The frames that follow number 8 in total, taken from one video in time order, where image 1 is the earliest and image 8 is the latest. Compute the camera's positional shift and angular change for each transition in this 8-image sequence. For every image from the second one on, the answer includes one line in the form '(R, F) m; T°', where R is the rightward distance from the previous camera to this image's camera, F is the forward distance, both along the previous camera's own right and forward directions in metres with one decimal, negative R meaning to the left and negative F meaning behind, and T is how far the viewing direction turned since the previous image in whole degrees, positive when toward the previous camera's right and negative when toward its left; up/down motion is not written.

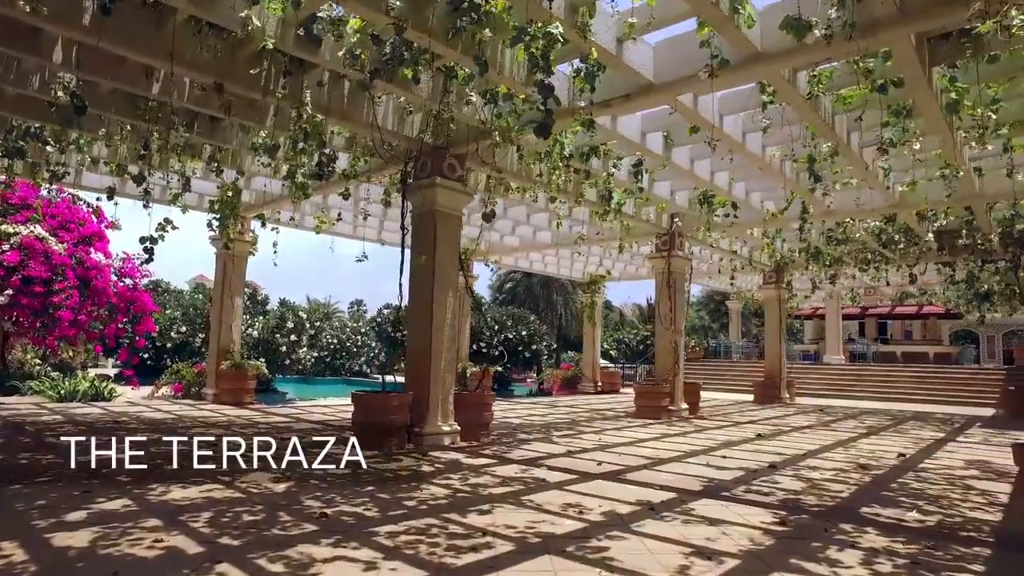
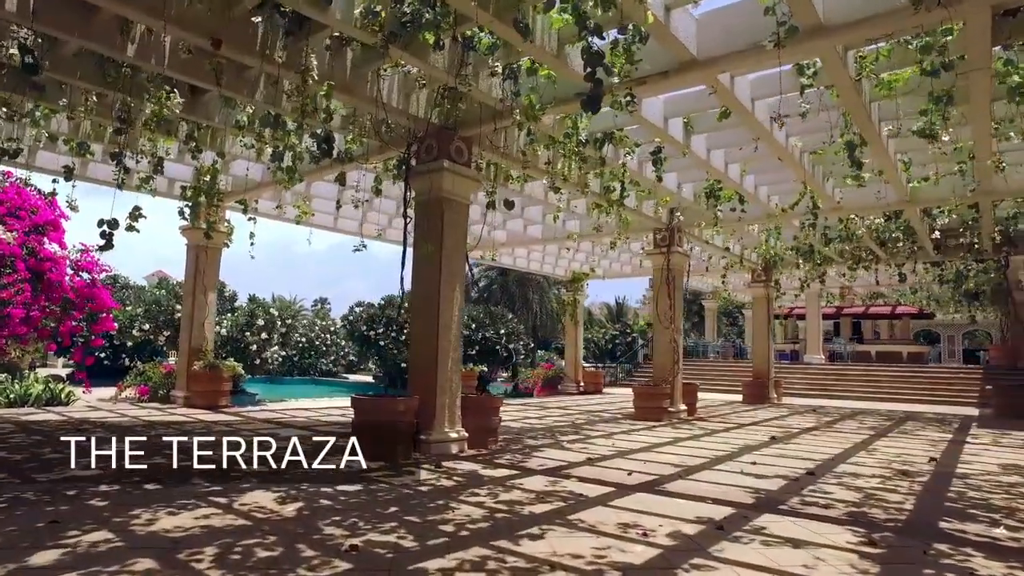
(-0.5, +0.5) m; +3°
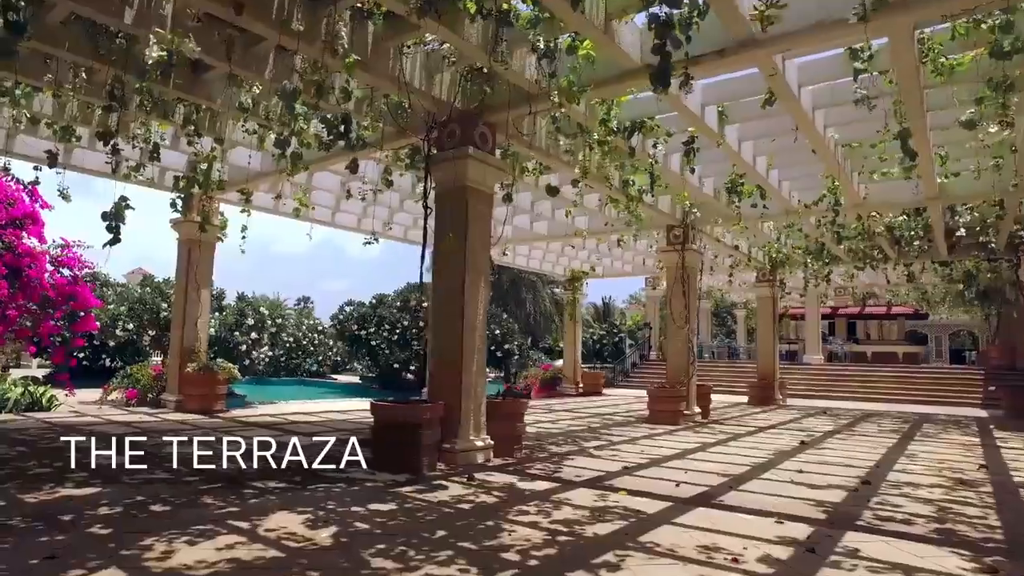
(-0.4, +0.4) m; +2°
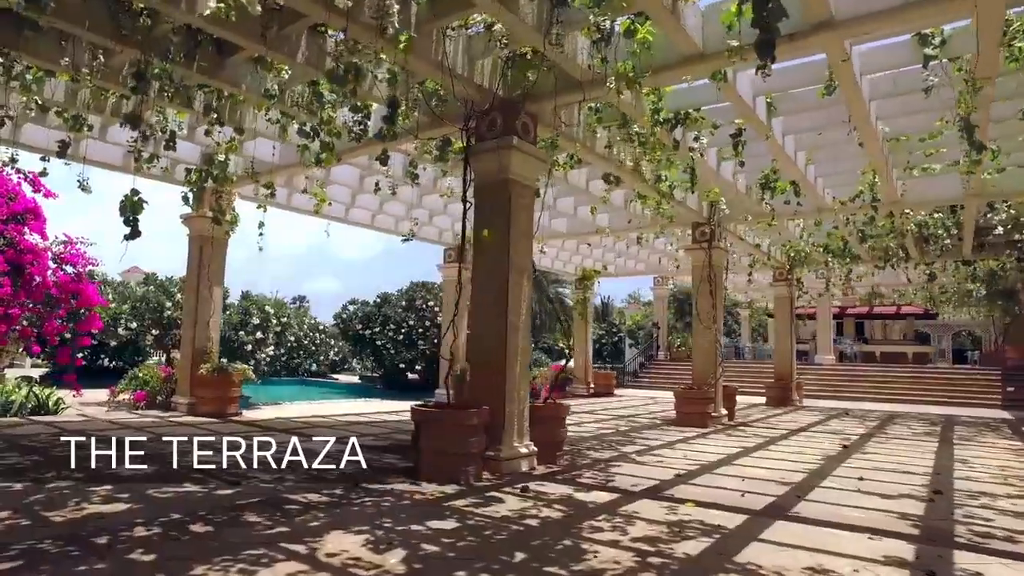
(-0.4, +0.3) m; +1°
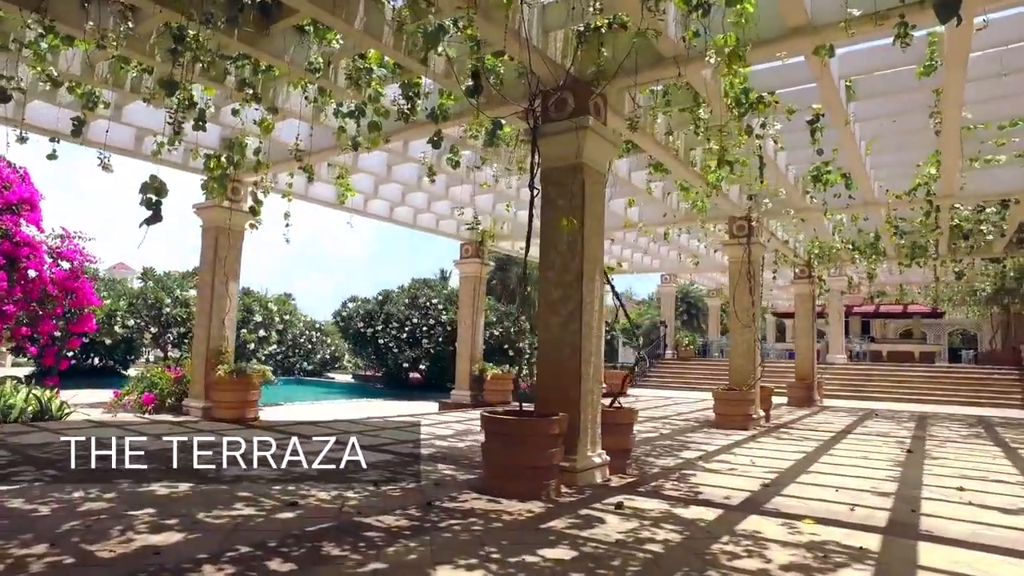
(-0.6, +0.5) m; +2°
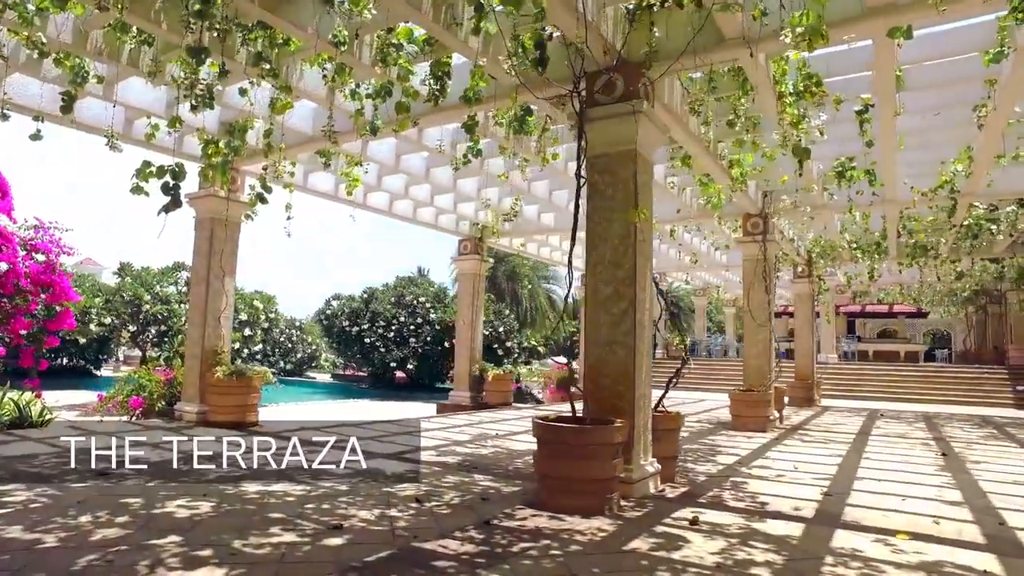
(-0.5, +0.4) m; +3°
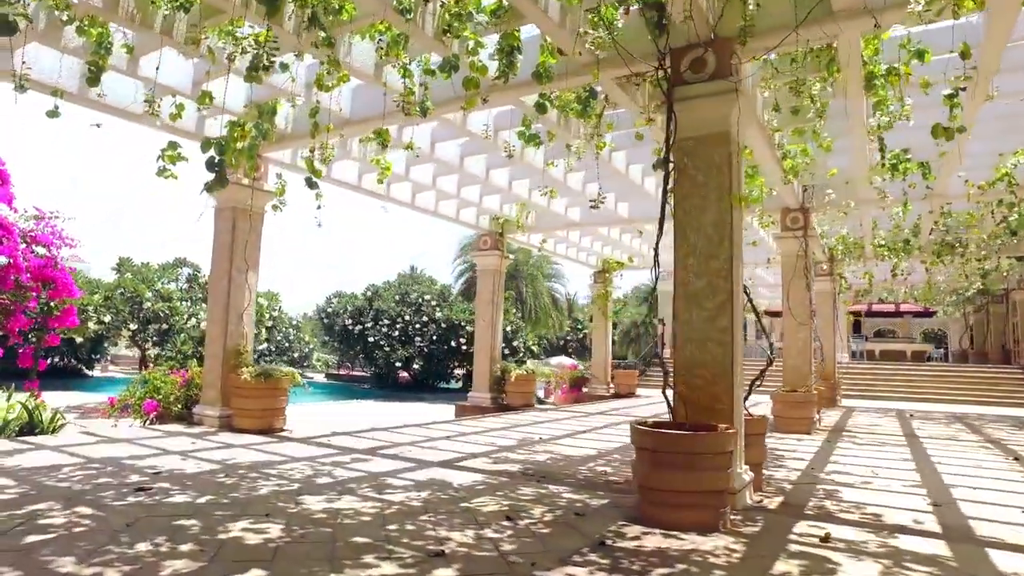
(-0.6, +0.4) m; +2°
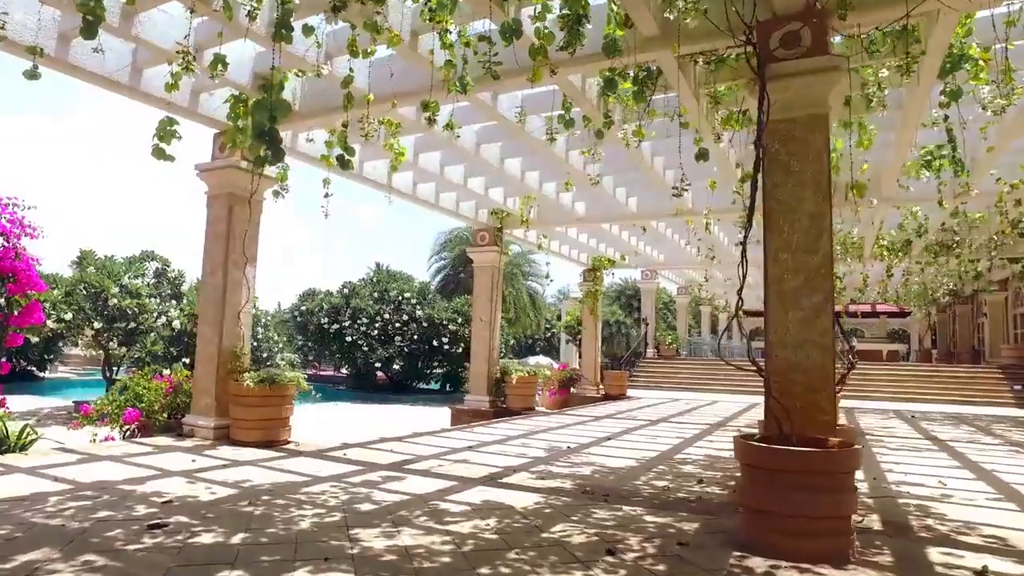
(-0.6, +0.5) m; +4°
